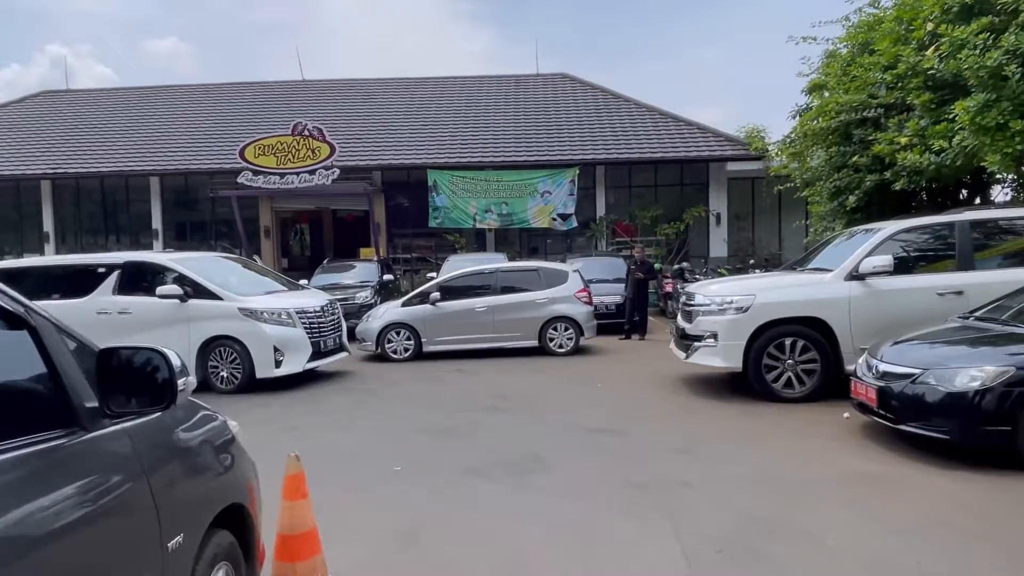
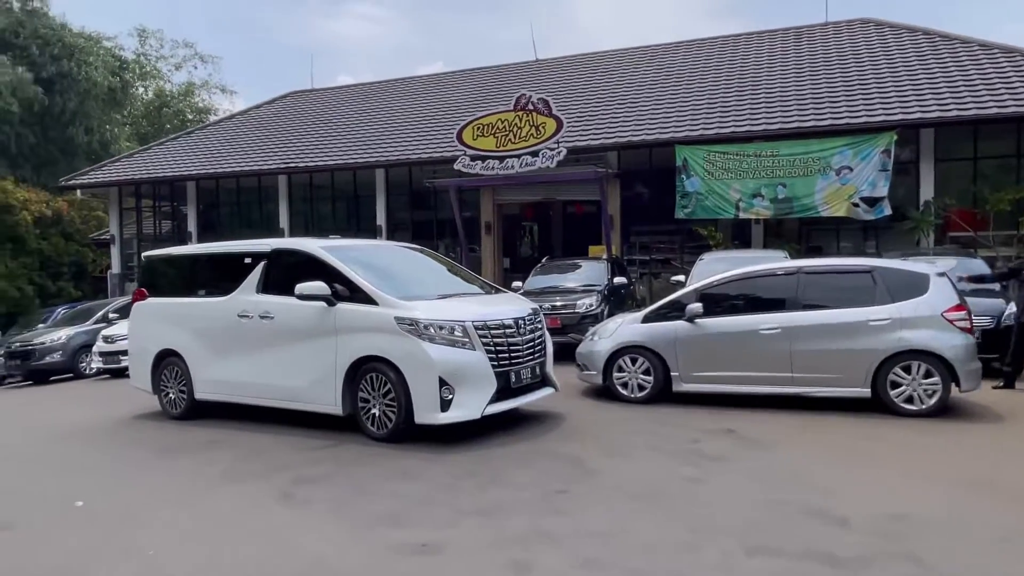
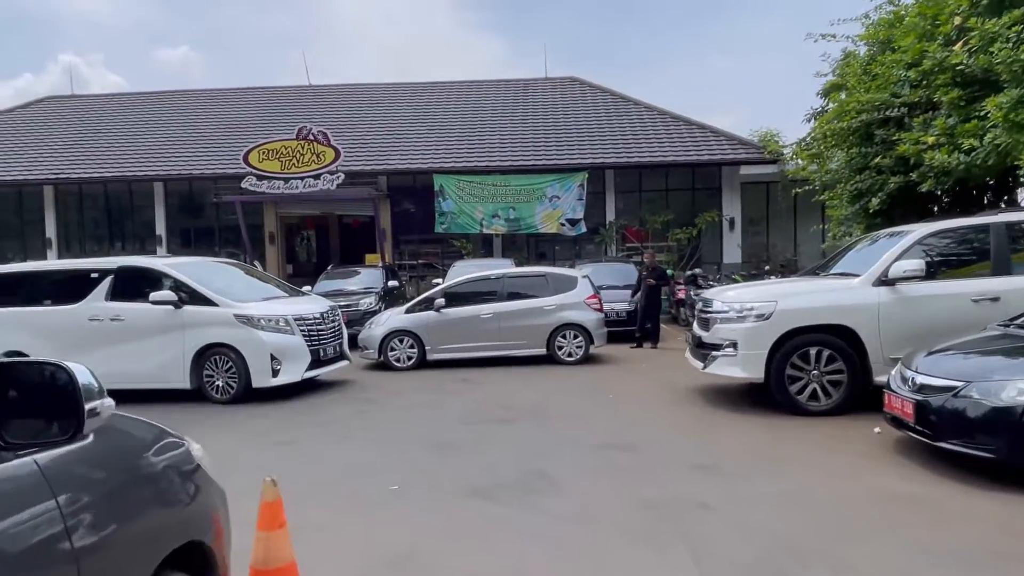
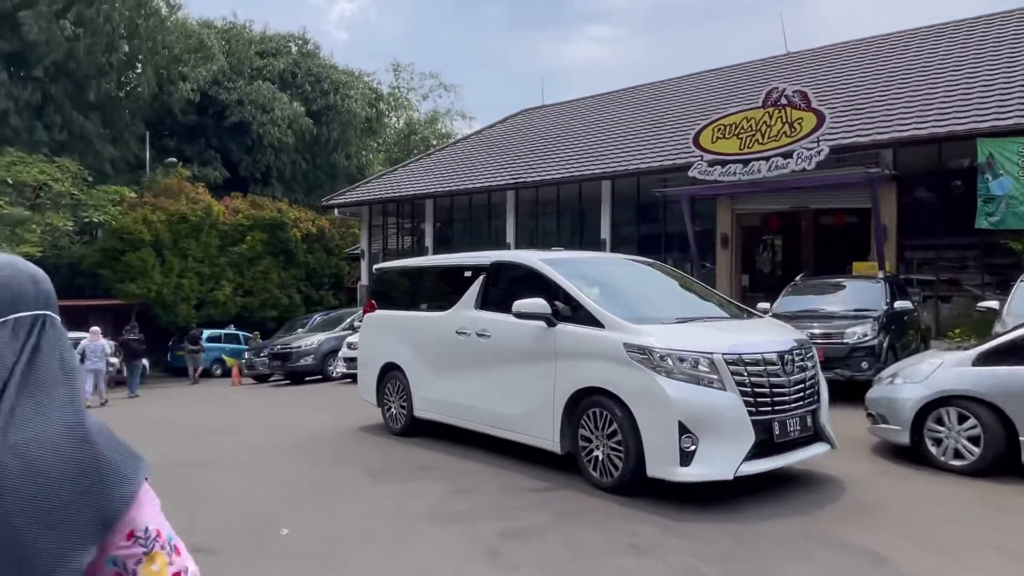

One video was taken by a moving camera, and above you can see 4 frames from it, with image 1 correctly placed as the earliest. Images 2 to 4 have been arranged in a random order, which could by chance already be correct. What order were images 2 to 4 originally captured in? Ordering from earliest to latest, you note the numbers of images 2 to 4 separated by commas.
3, 2, 4
